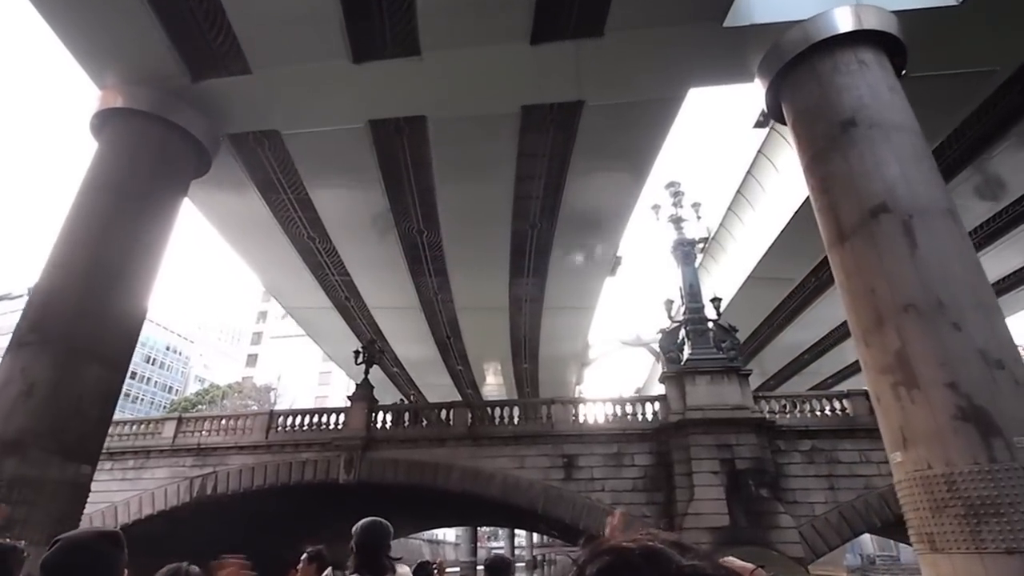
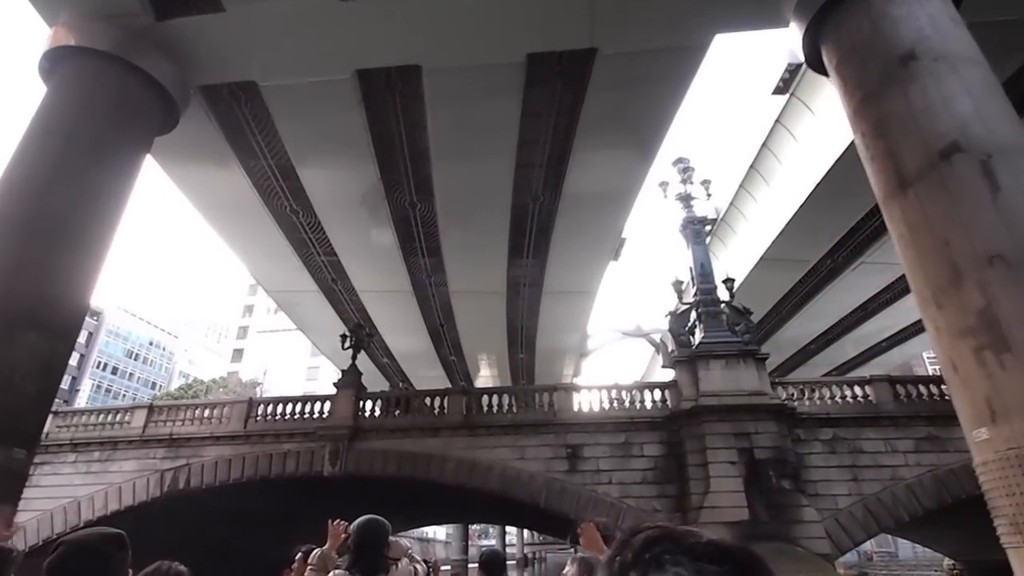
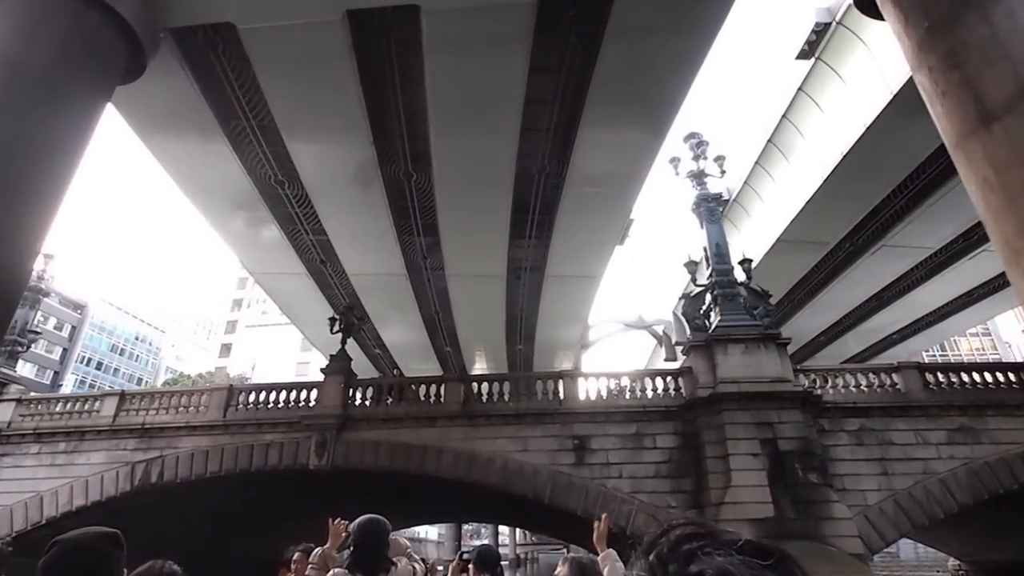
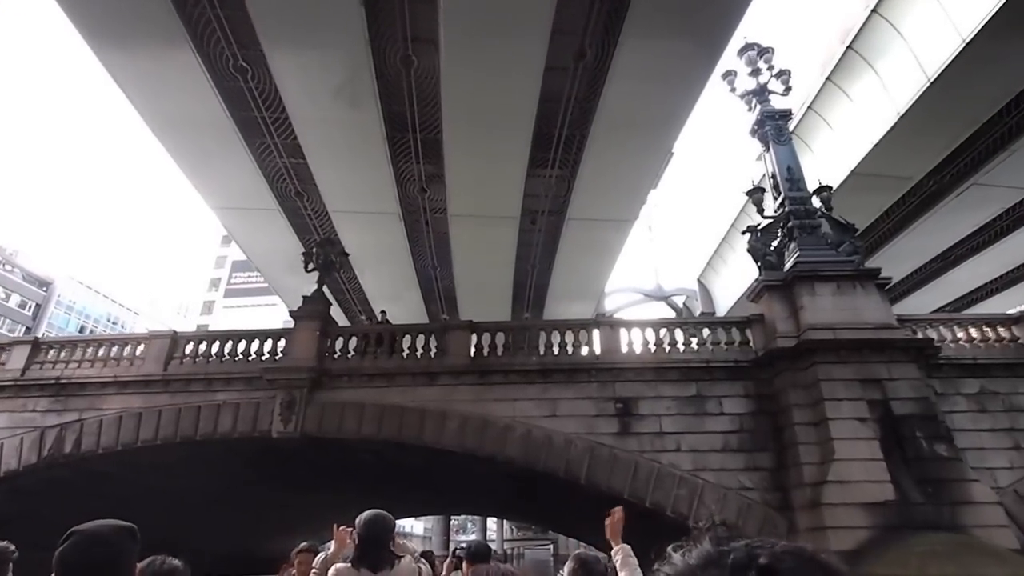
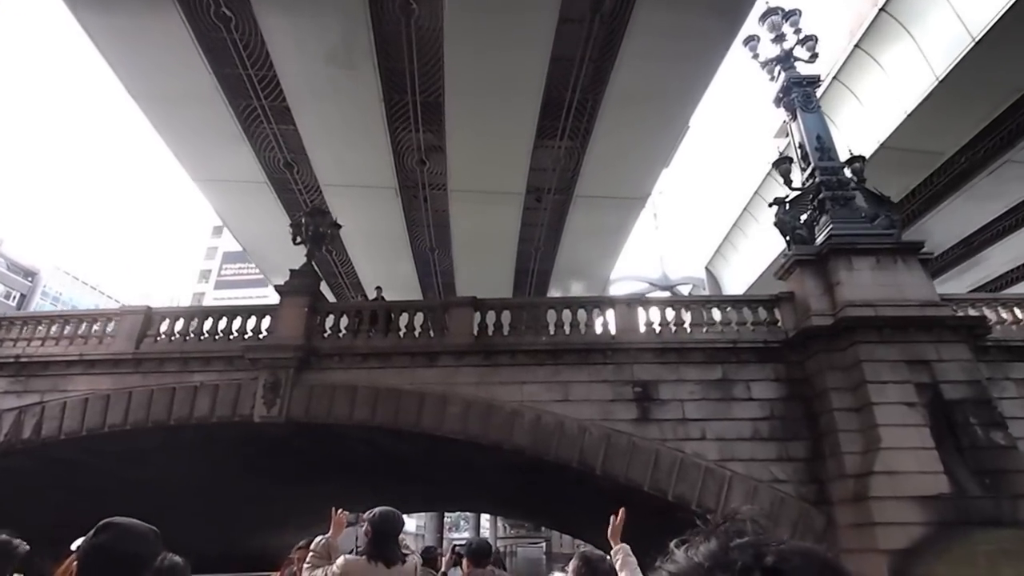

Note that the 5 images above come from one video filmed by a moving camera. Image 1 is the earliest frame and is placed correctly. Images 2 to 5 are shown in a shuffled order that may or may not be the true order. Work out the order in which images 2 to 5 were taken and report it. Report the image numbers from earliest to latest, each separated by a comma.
2, 3, 4, 5
